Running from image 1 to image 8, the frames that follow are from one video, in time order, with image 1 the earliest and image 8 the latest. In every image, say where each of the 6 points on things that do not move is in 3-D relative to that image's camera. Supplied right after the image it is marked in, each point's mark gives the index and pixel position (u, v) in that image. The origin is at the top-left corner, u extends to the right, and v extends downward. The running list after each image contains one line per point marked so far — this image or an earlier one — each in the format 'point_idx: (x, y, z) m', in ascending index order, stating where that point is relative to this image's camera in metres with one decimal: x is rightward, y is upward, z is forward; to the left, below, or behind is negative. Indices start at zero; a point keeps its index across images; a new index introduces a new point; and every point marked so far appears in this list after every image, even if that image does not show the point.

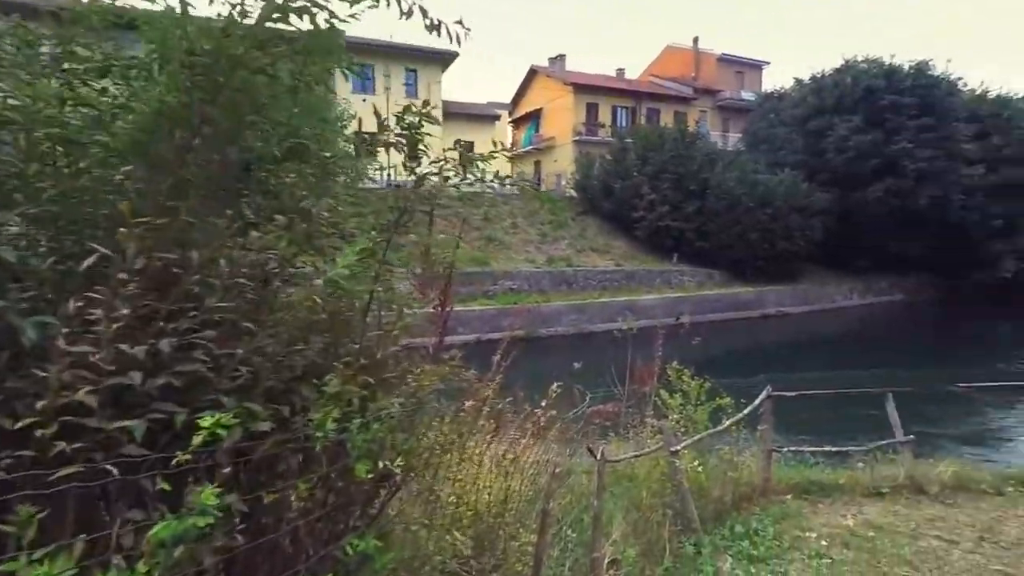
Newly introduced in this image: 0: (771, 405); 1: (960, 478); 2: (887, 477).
0: (+2.7, -1.2, +5.6) m
1: (+4.8, -2.1, +5.8) m
2: (+4.0, -2.0, +5.8) m
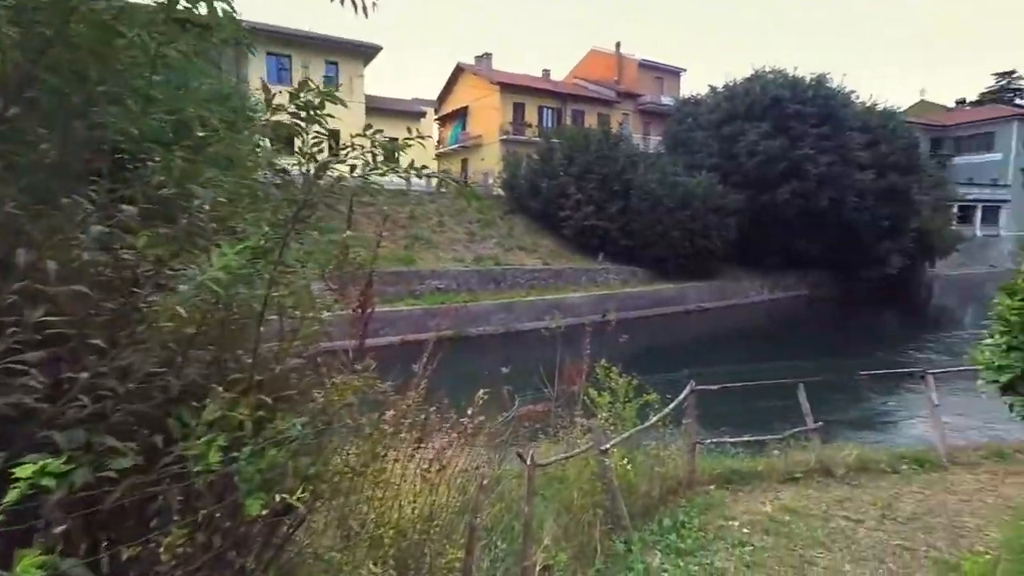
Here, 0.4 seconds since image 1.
0: (+1.9, -1.2, +5.7) m
1: (+4.1, -2.0, +6.3) m
2: (+3.2, -2.0, +6.1) m
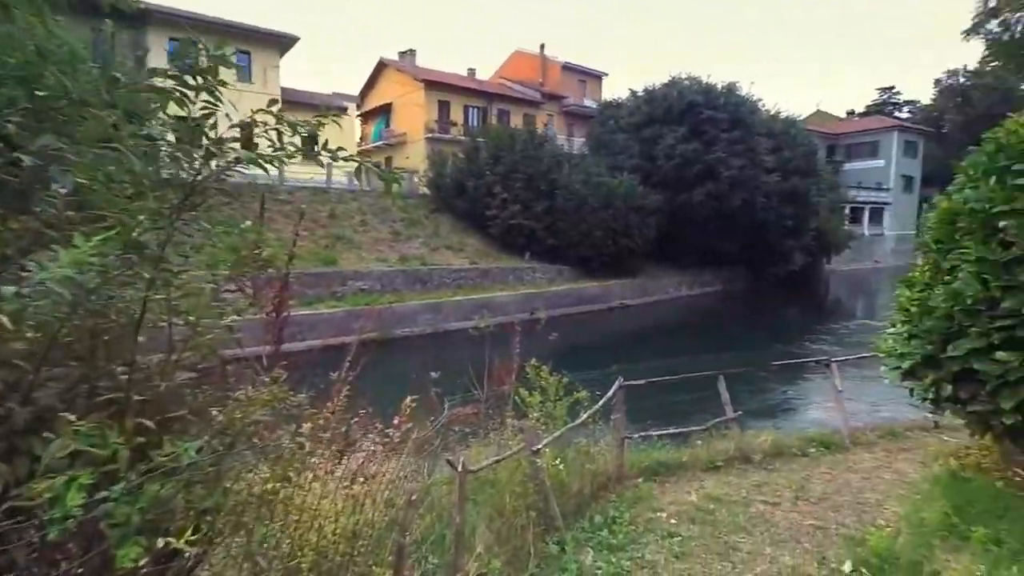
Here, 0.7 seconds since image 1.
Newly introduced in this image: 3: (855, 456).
0: (+1.2, -1.1, +5.8) m
1: (+3.2, -1.9, +6.6) m
2: (+2.4, -1.9, +6.4) m
3: (+4.1, -2.0, +6.5) m
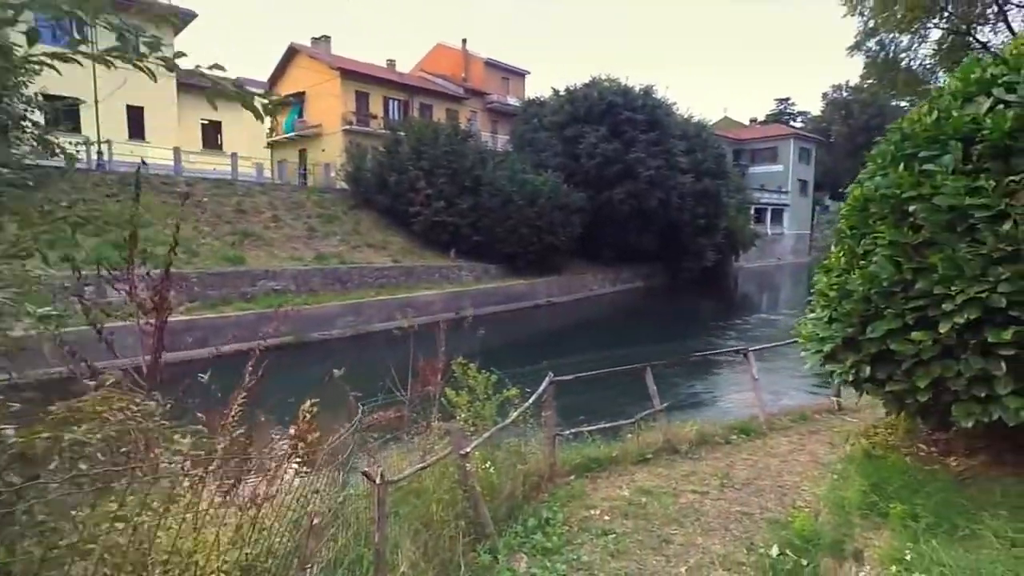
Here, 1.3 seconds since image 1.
0: (+0.4, -1.1, +5.7) m
1: (+2.4, -1.8, +6.8) m
2: (+1.6, -1.8, +6.4) m
3: (+3.3, -1.9, +6.8) m
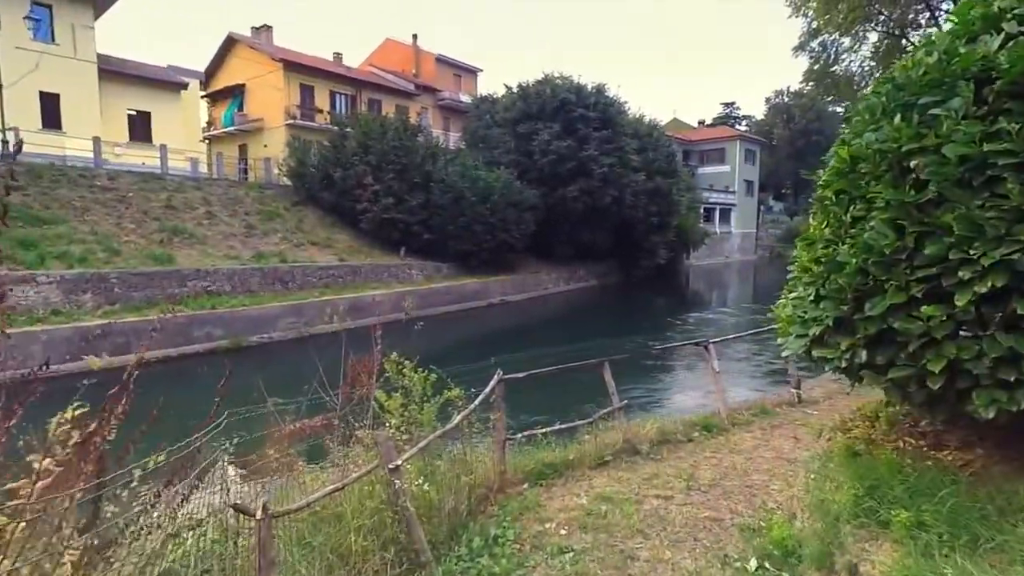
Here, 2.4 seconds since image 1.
0: (-0.1, -0.9, +5.1) m
1: (+1.8, -1.7, +6.3) m
2: (+1.0, -1.7, +5.9) m
3: (+2.7, -1.8, +6.4) m
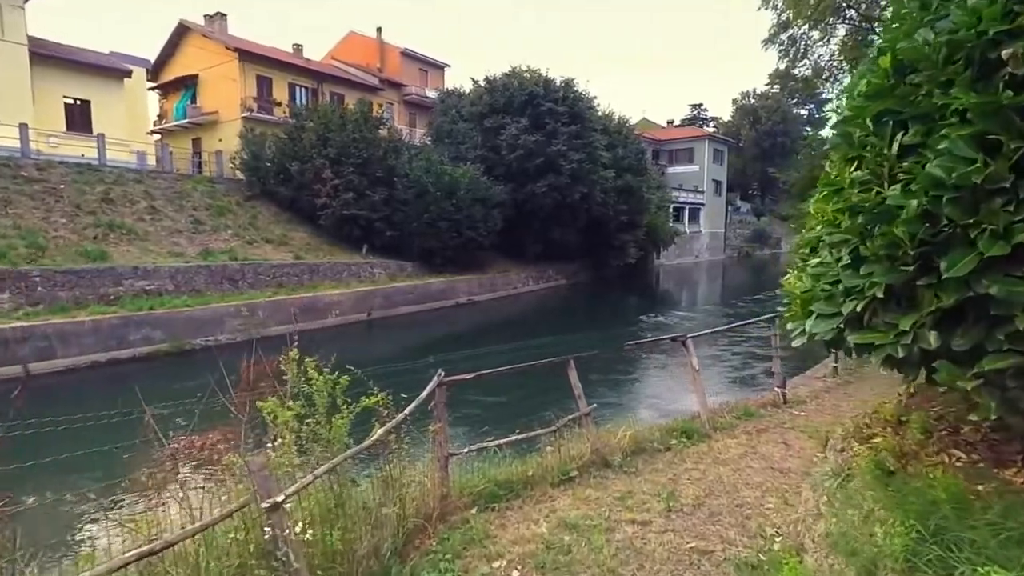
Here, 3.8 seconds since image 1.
0: (-0.5, -0.8, +4.2) m
1: (+1.3, -1.5, +5.5) m
2: (+0.6, -1.6, +5.0) m
3: (+2.2, -1.6, +5.7) m
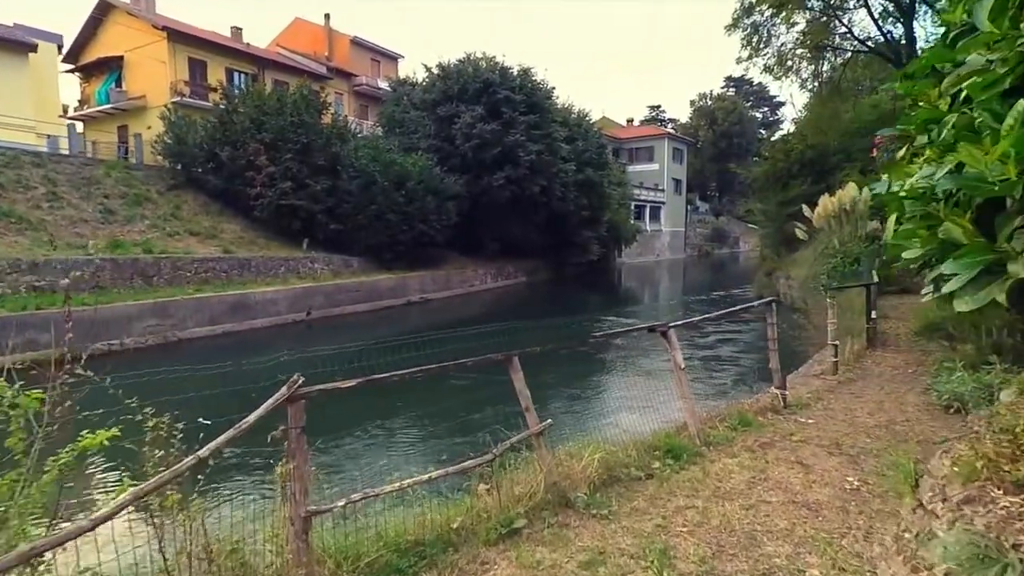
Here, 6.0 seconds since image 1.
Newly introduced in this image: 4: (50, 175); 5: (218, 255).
0: (-1.0, -0.6, +2.6) m
1: (+0.7, -1.3, +4.0) m
2: (+0.1, -1.3, +3.5) m
3: (+1.6, -1.4, +4.2) m
4: (-15.9, +3.8, +18.6) m
5: (-10.0, +1.1, +18.3) m
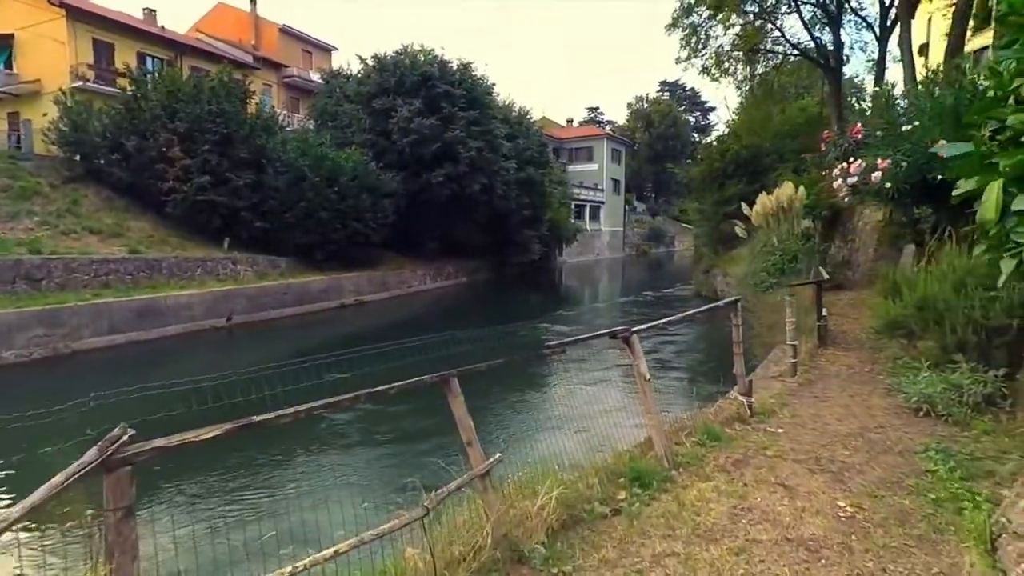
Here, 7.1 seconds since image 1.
0: (-1.2, -0.6, +1.7) m
1: (+0.3, -1.3, +3.3) m
2: (-0.3, -1.3, +2.8) m
3: (+1.2, -1.4, +3.6) m
4: (-17.7, +3.6, +16.1) m
5: (-11.8, +1.0, +16.3) m
